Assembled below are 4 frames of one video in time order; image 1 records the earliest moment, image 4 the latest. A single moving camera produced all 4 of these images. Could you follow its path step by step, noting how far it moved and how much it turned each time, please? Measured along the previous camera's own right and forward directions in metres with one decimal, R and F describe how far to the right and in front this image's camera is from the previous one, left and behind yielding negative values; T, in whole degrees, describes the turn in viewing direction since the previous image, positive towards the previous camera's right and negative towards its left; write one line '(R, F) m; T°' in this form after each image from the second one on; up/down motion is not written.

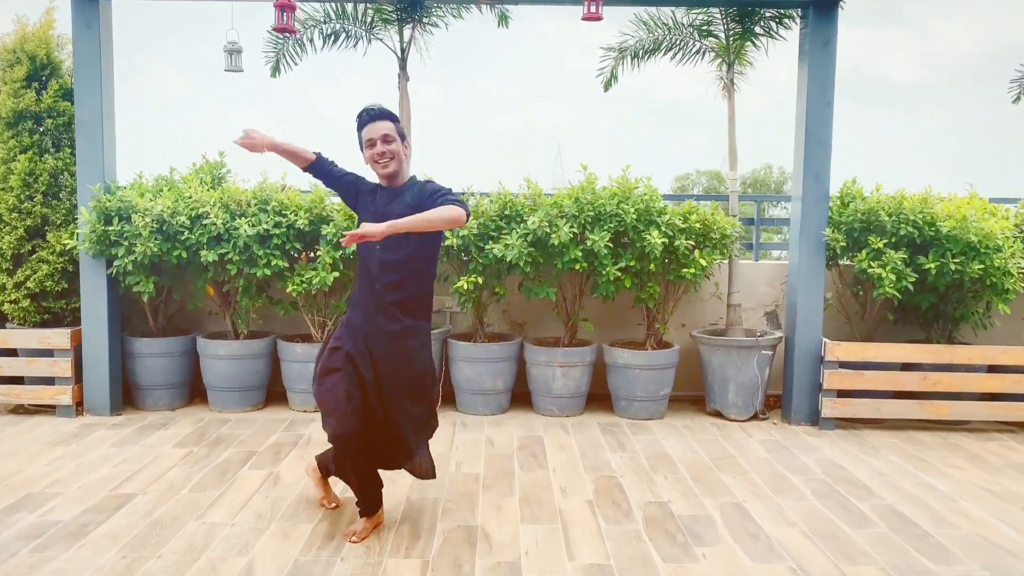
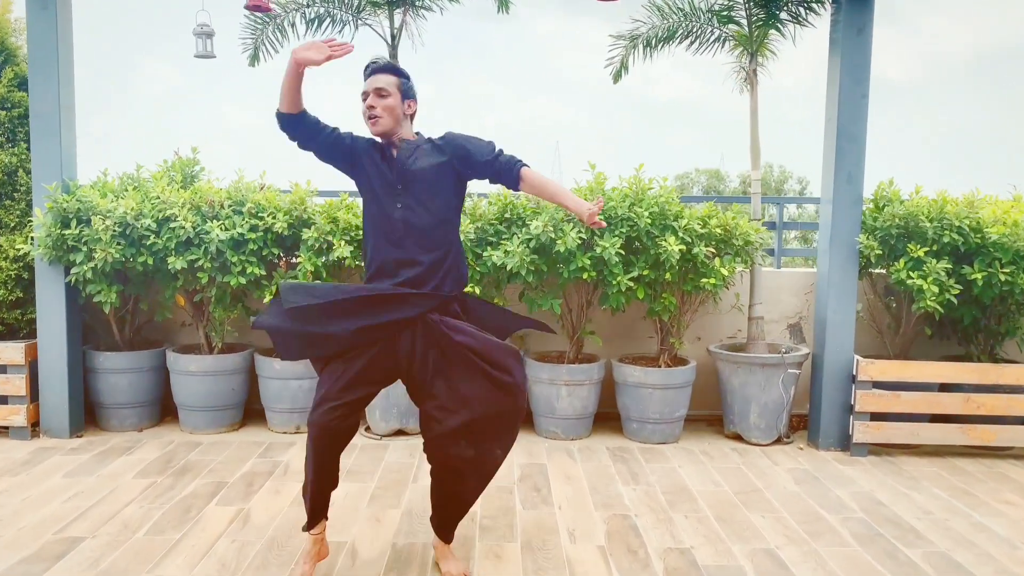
(0.0, +0.4) m; 0°
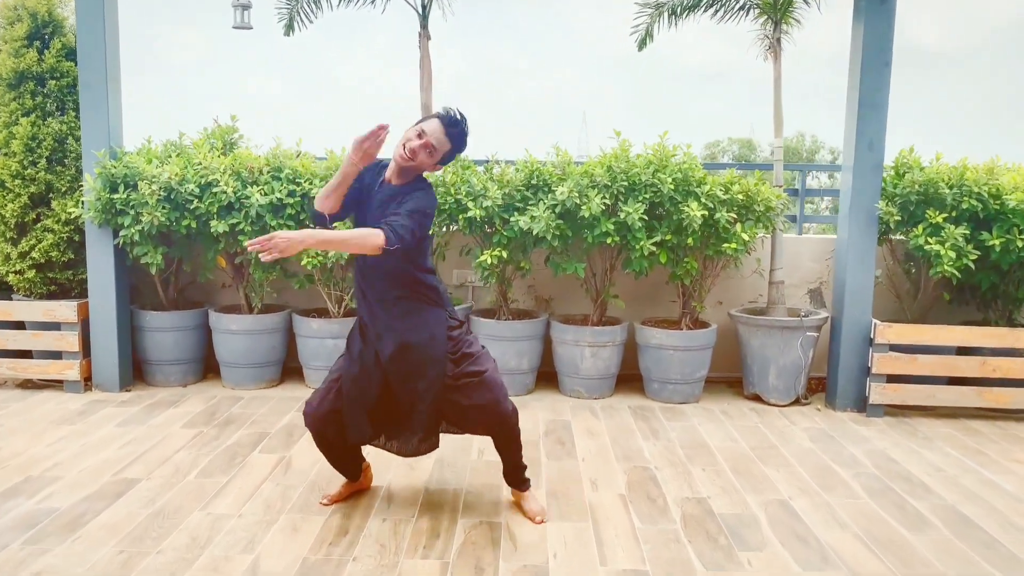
(0.0, -0.1) m; -2°
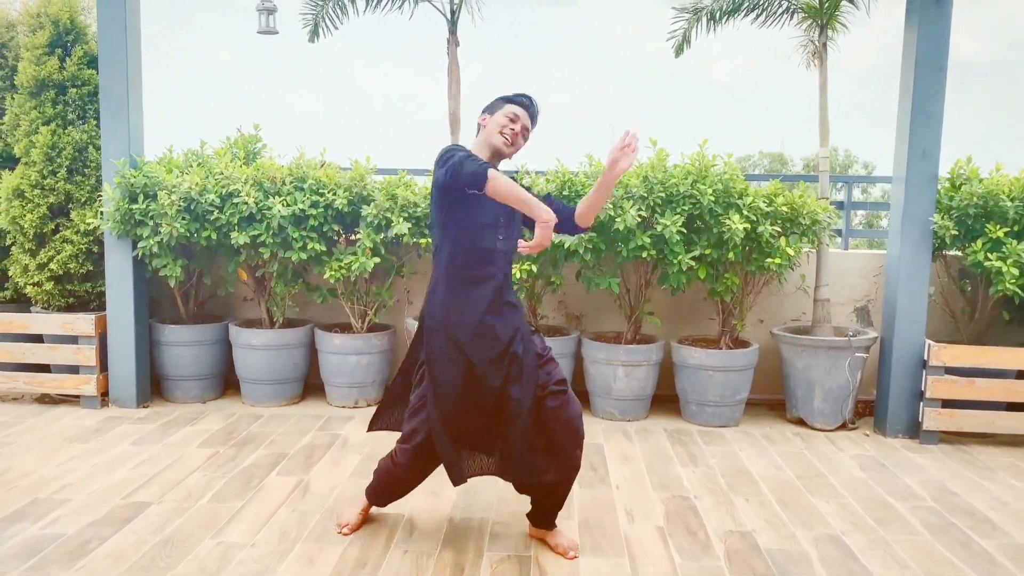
(0.0, +0.2) m; -2°
